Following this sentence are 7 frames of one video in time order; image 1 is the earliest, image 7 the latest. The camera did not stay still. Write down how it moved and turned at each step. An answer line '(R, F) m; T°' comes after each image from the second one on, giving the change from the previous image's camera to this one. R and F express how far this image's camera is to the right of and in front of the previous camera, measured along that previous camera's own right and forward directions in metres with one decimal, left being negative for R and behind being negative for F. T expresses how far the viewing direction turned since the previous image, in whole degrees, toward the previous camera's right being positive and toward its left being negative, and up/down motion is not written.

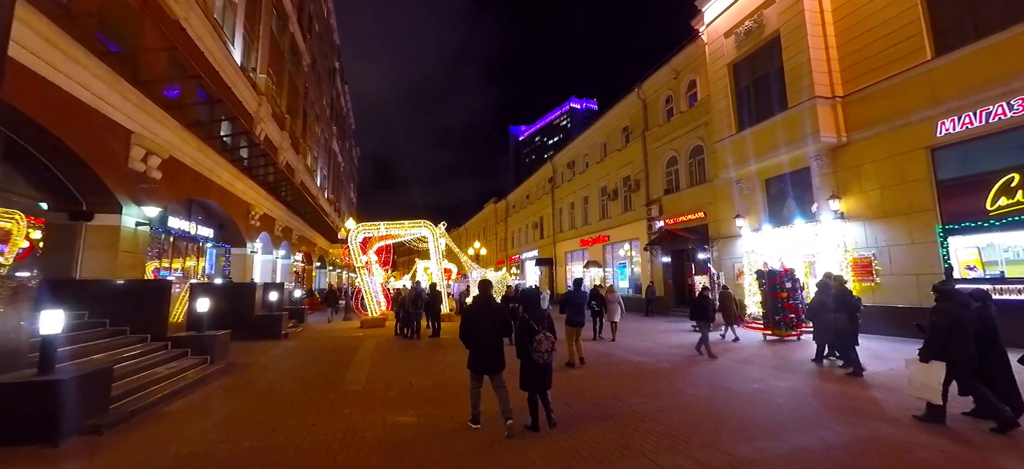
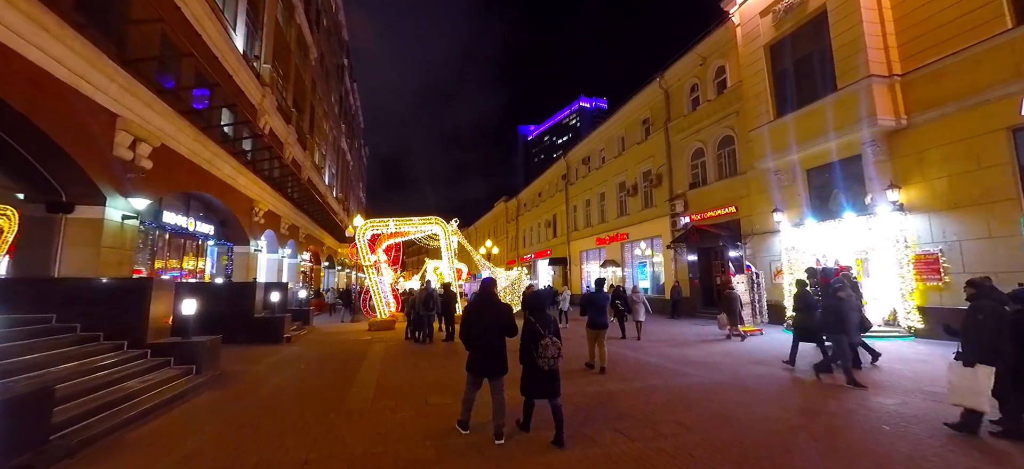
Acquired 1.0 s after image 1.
(-0.3, +1.0) m; -1°
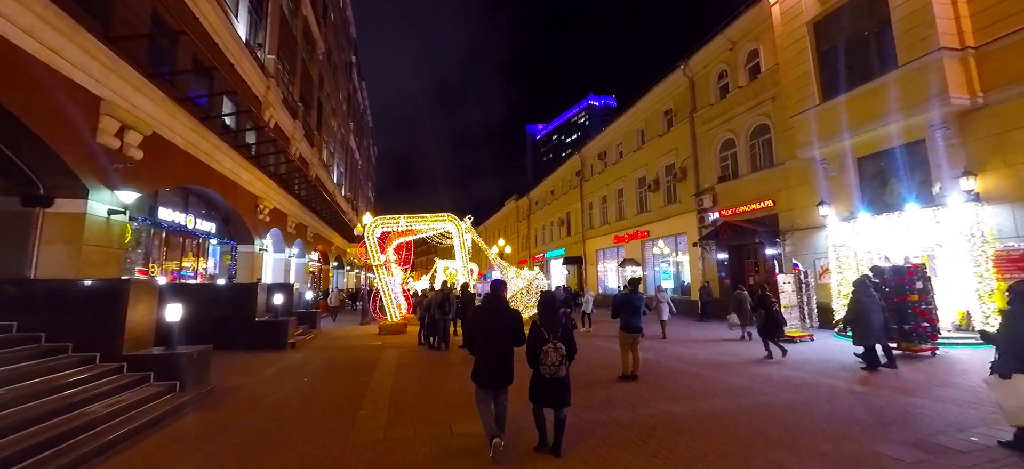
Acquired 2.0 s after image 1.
(-0.4, +0.9) m; -1°
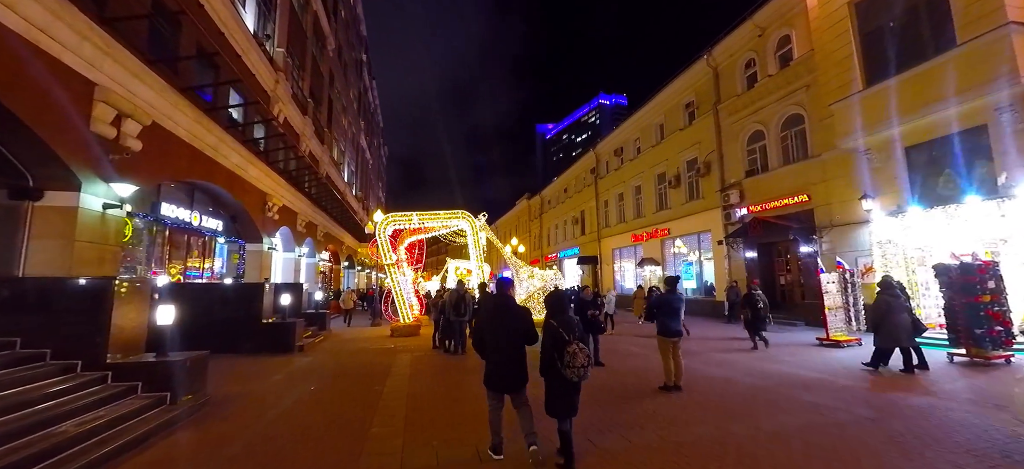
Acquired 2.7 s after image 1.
(-0.2, +0.6) m; -1°
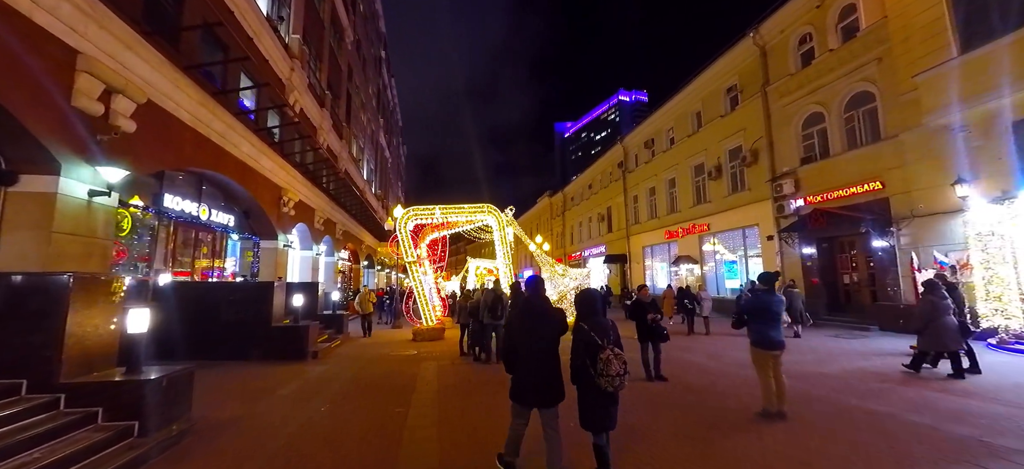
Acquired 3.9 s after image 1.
(-0.4, +1.1) m; -2°
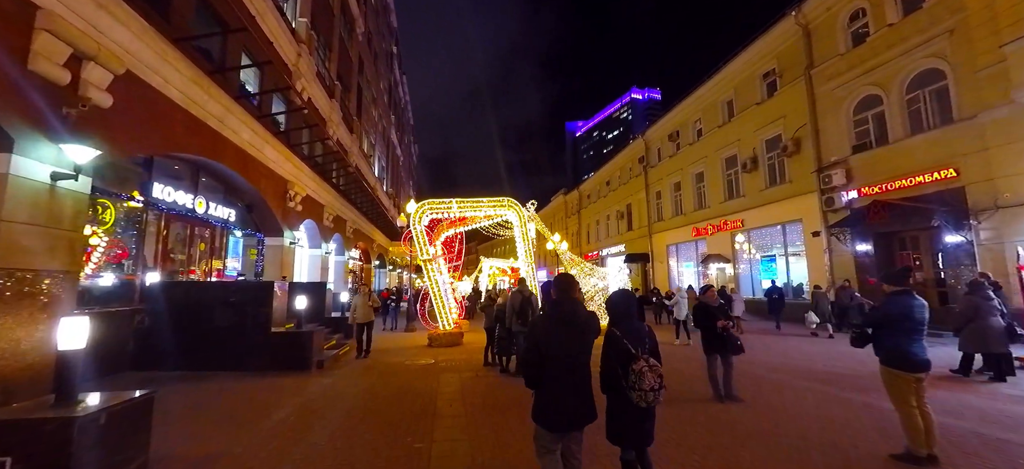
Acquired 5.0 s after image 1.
(-0.4, +1.1) m; -1°
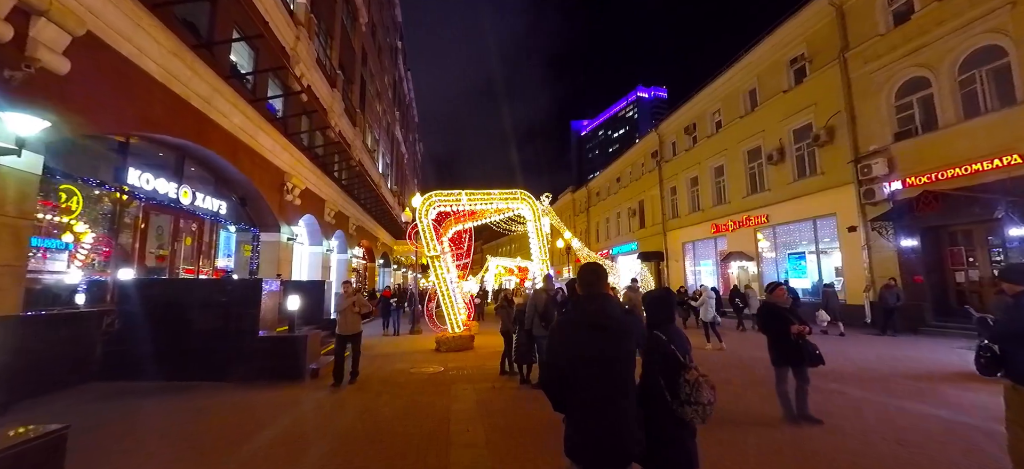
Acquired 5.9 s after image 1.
(-0.3, +0.9) m; -1°
